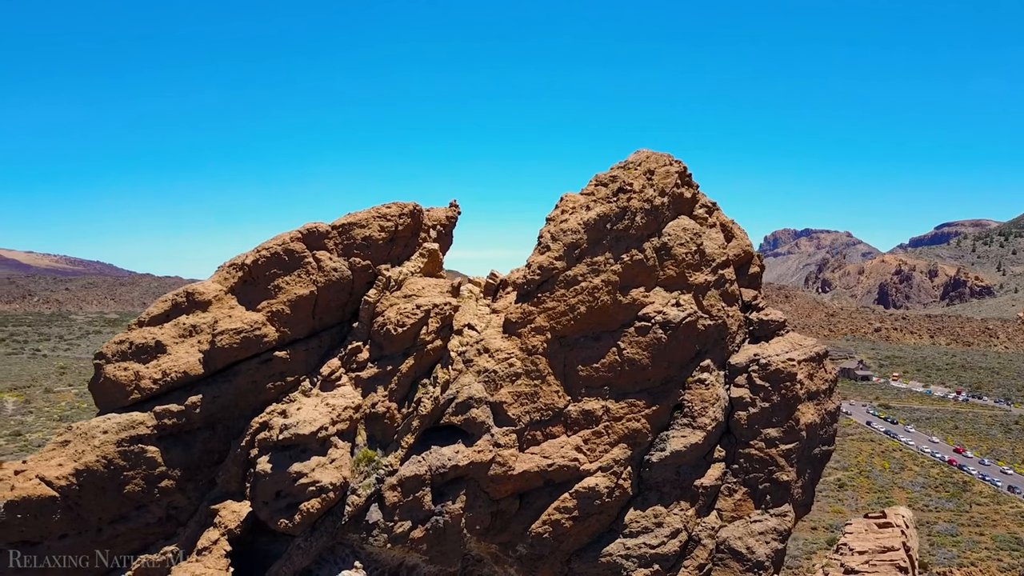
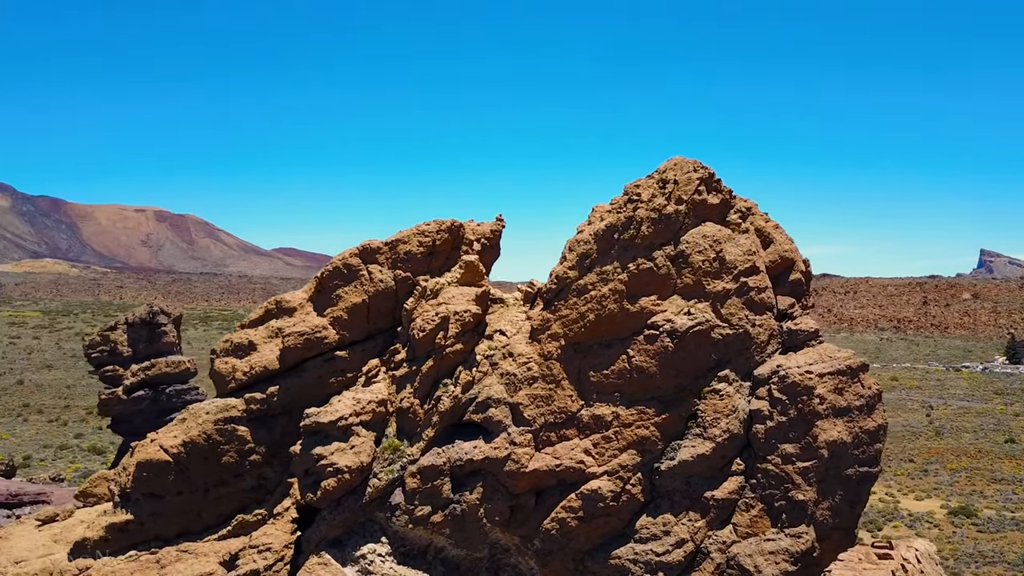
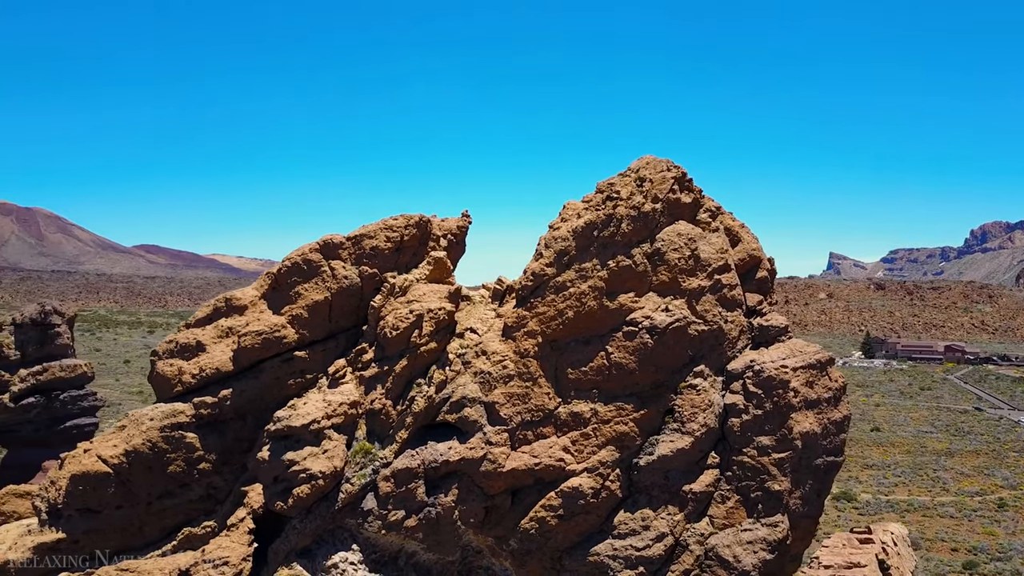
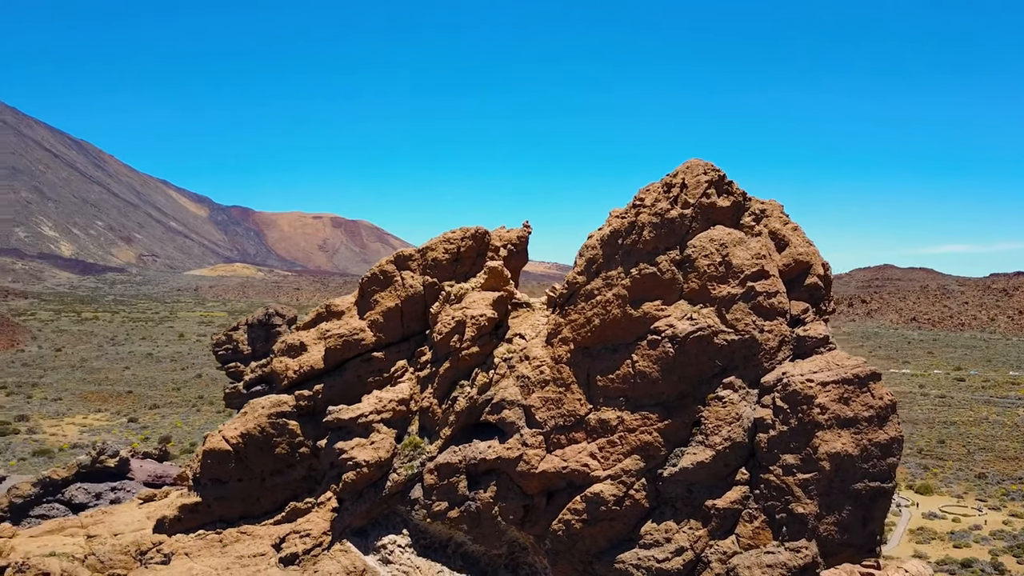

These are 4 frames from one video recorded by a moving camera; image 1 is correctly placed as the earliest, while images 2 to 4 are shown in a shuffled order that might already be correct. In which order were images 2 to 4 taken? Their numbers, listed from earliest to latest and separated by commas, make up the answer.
3, 2, 4
